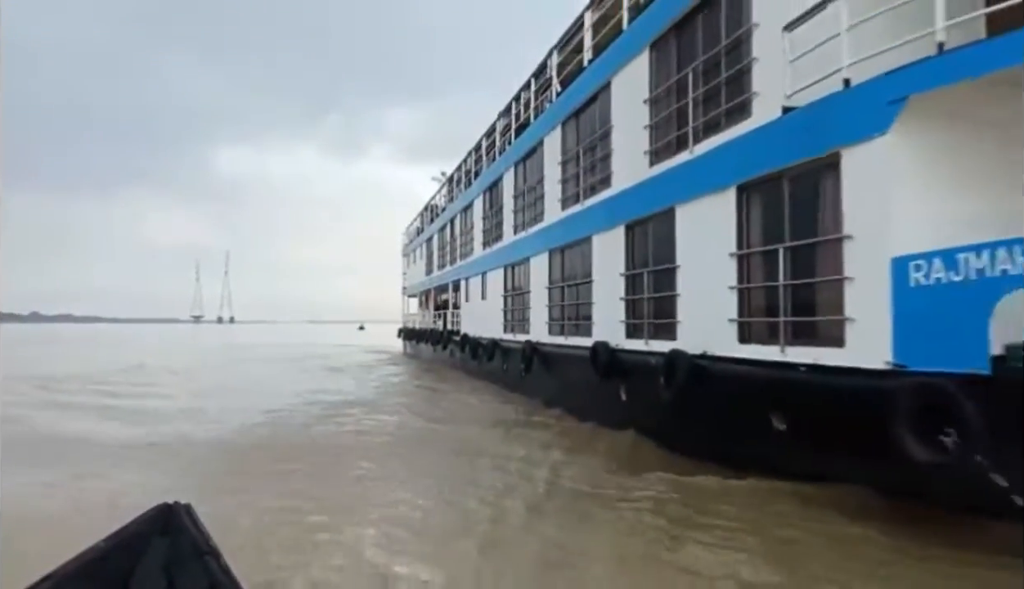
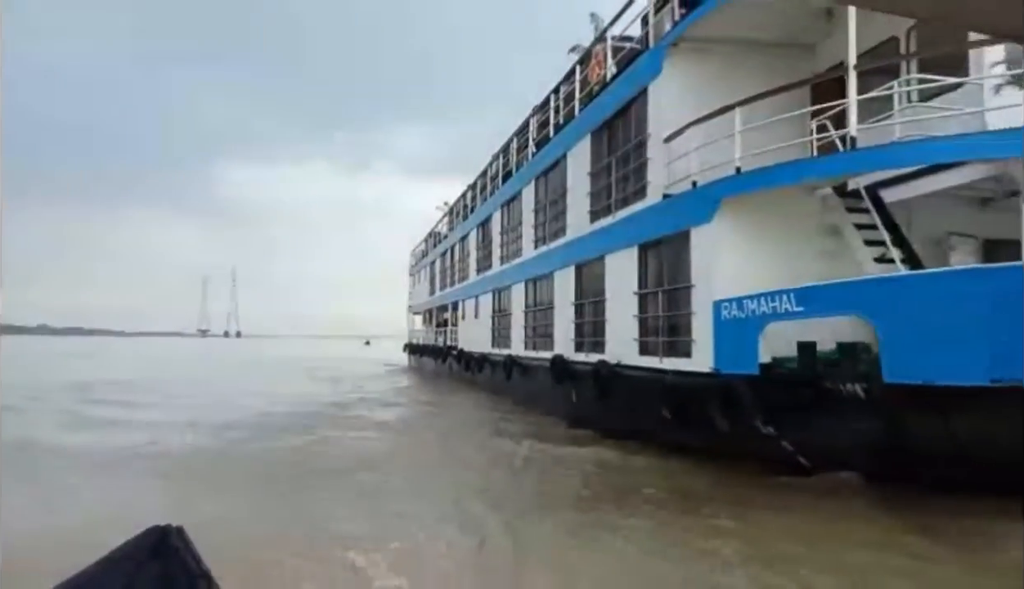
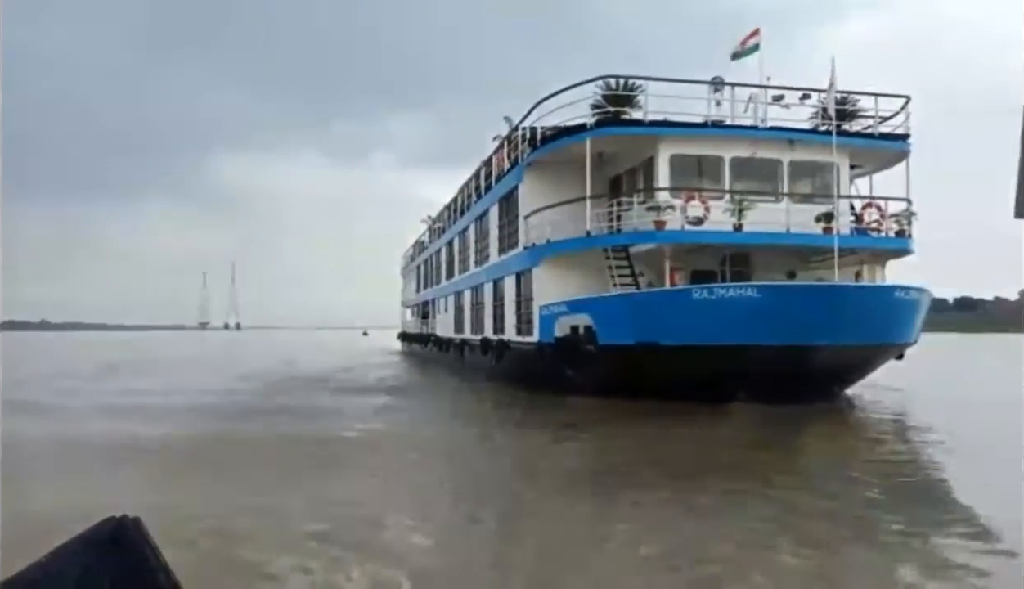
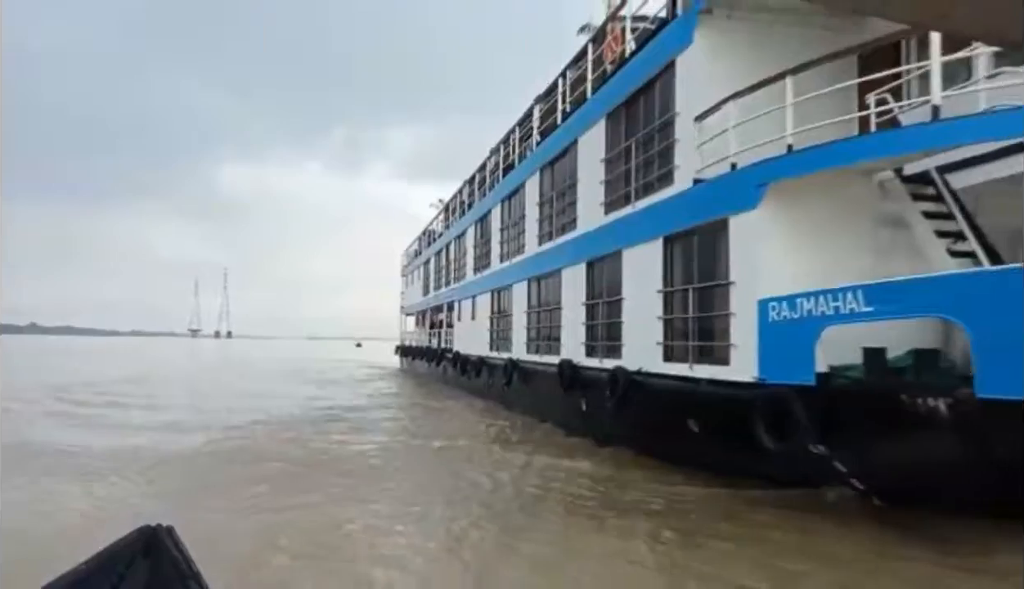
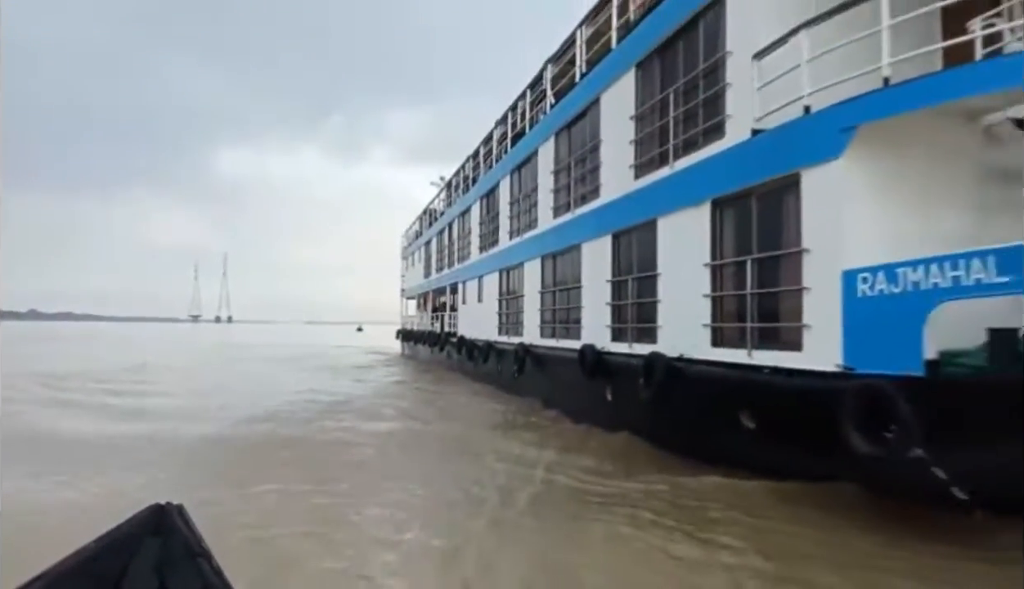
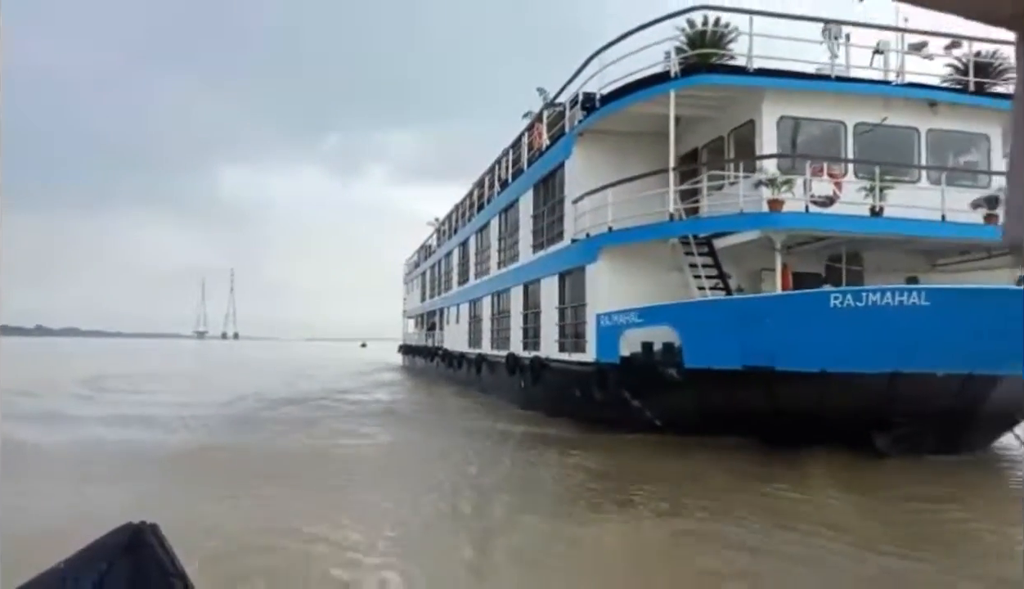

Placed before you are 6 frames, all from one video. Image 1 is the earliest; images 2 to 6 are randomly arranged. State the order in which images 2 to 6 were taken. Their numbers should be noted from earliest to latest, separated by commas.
5, 4, 2, 6, 3
